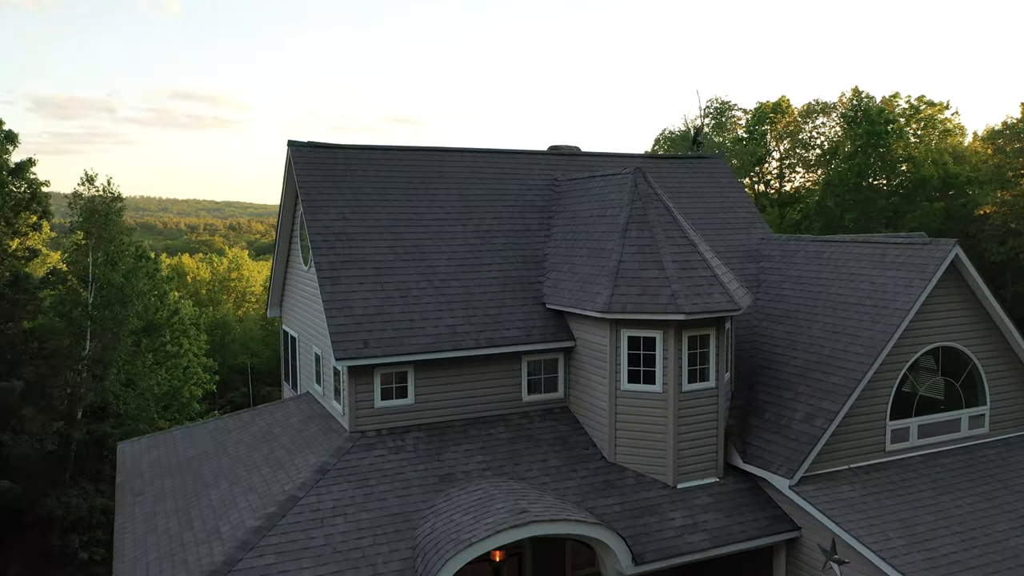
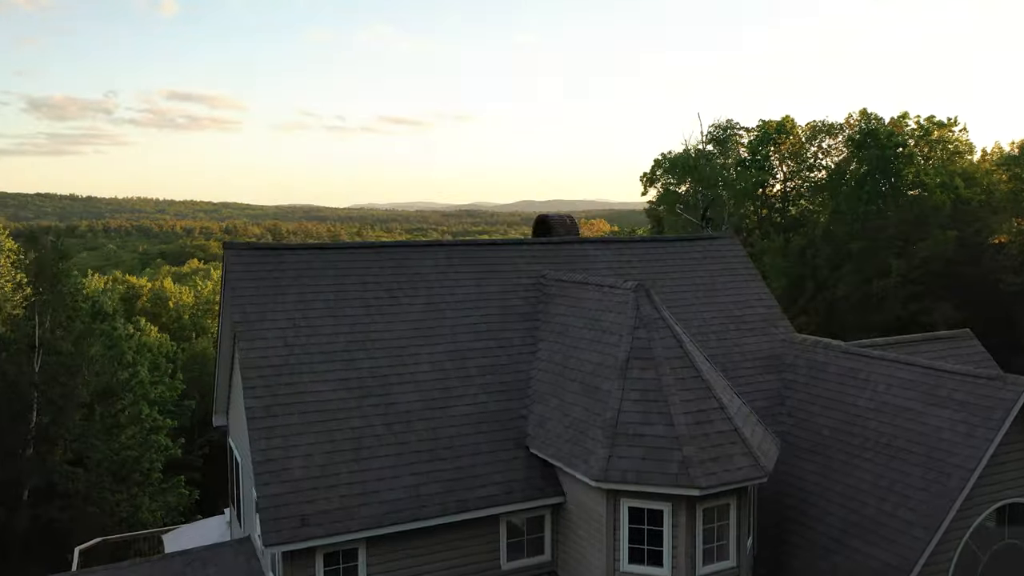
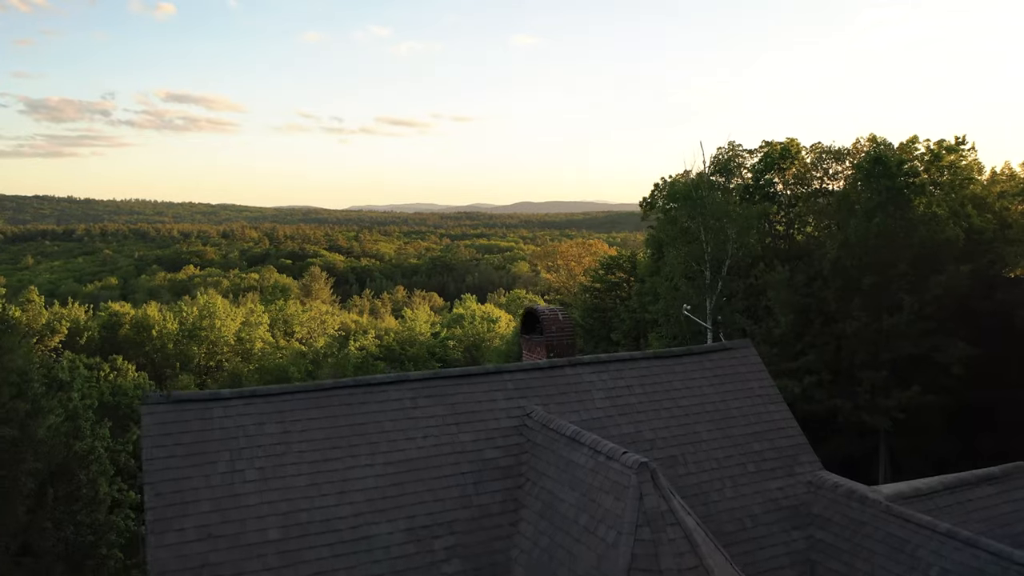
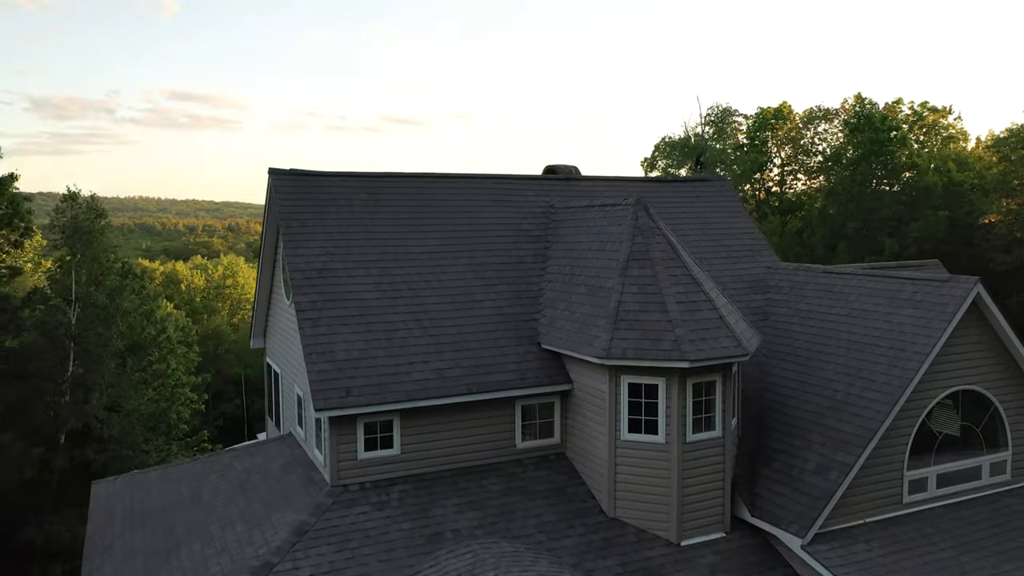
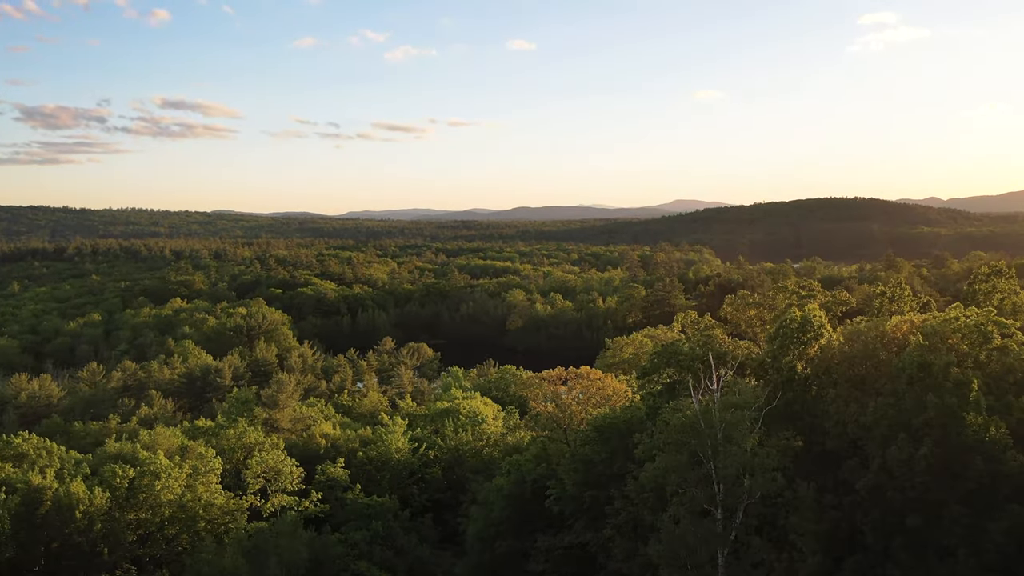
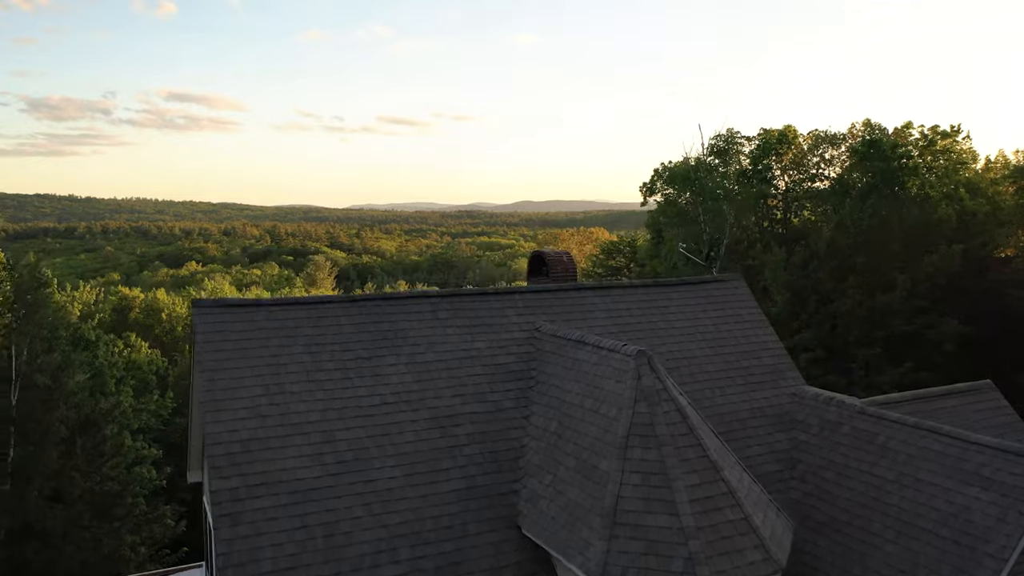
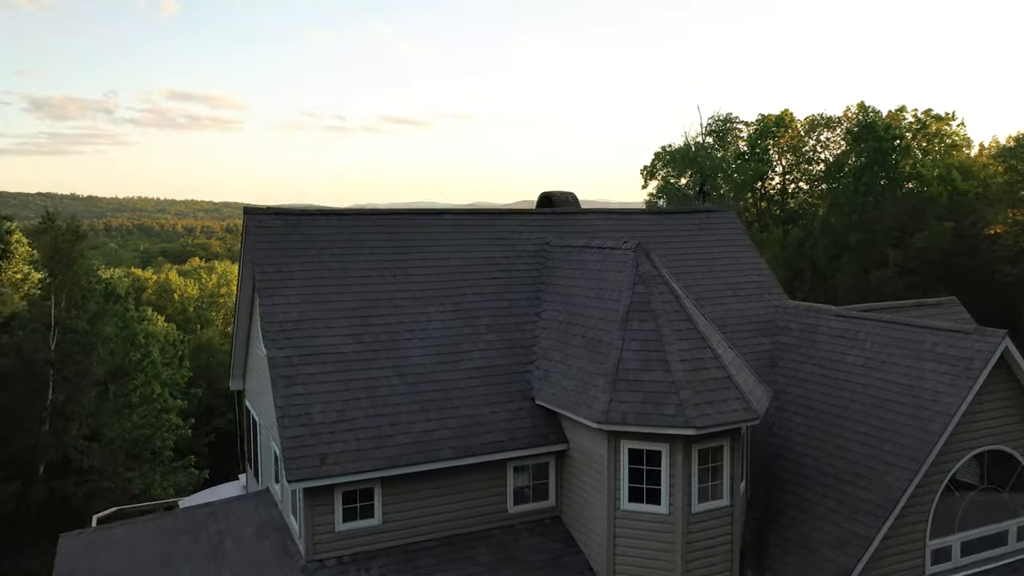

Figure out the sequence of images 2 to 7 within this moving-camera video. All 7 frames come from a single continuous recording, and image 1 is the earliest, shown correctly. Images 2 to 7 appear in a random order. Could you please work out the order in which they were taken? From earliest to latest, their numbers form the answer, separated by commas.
4, 7, 2, 6, 3, 5
